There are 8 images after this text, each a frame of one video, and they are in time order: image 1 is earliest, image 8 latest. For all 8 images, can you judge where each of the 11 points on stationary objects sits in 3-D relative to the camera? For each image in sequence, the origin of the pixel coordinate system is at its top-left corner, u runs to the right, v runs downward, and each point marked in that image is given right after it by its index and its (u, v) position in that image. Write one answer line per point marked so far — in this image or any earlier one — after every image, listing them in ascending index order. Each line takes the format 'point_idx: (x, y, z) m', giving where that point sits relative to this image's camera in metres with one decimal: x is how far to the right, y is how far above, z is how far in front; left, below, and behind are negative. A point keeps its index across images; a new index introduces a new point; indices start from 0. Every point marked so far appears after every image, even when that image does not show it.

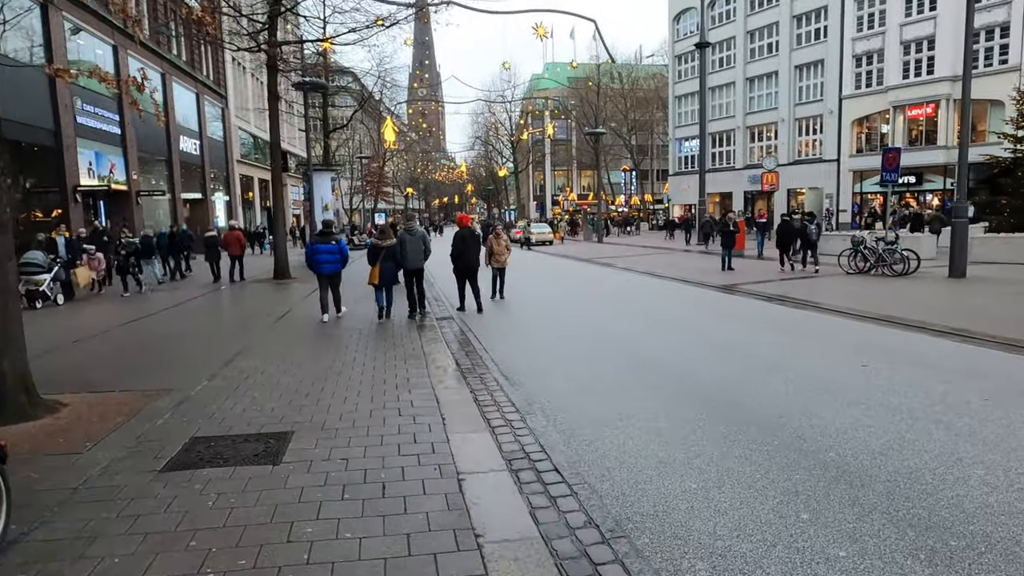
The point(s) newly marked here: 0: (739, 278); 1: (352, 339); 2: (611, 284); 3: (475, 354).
0: (+5.6, +0.3, +16.4) m
1: (-2.2, -0.5, +9.2) m
2: (+2.4, +0.1, +16.5) m
3: (-0.5, -0.7, +7.8) m
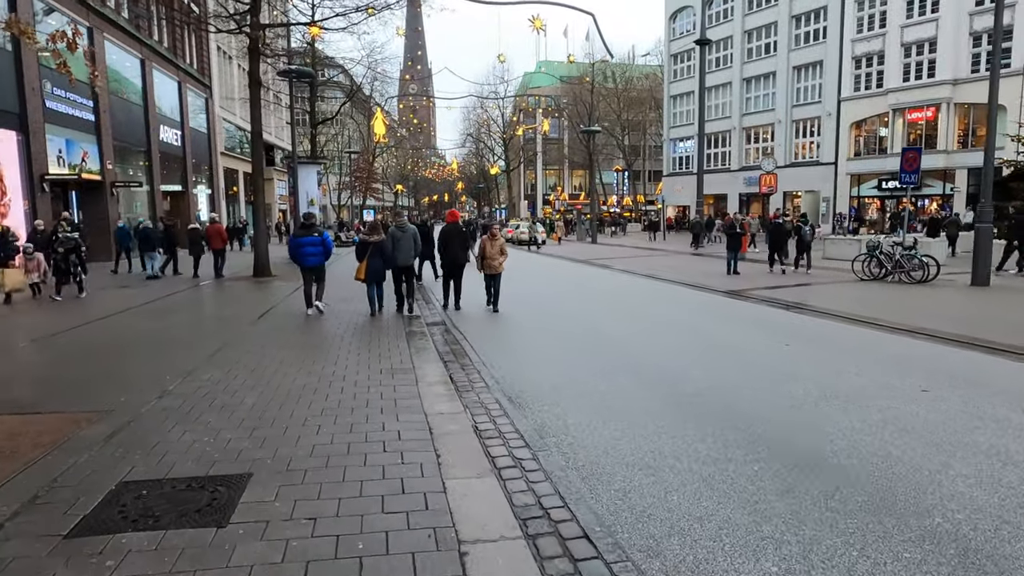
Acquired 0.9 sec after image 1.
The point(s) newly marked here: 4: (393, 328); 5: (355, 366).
0: (+5.5, +0.2, +15.6) m
1: (-2.2, -0.6, +8.2) m
2: (+2.3, +0.1, +15.7) m
3: (-0.5, -0.7, +6.9) m
4: (-1.7, -0.5, +9.6) m
5: (-1.5, -0.7, +6.6) m
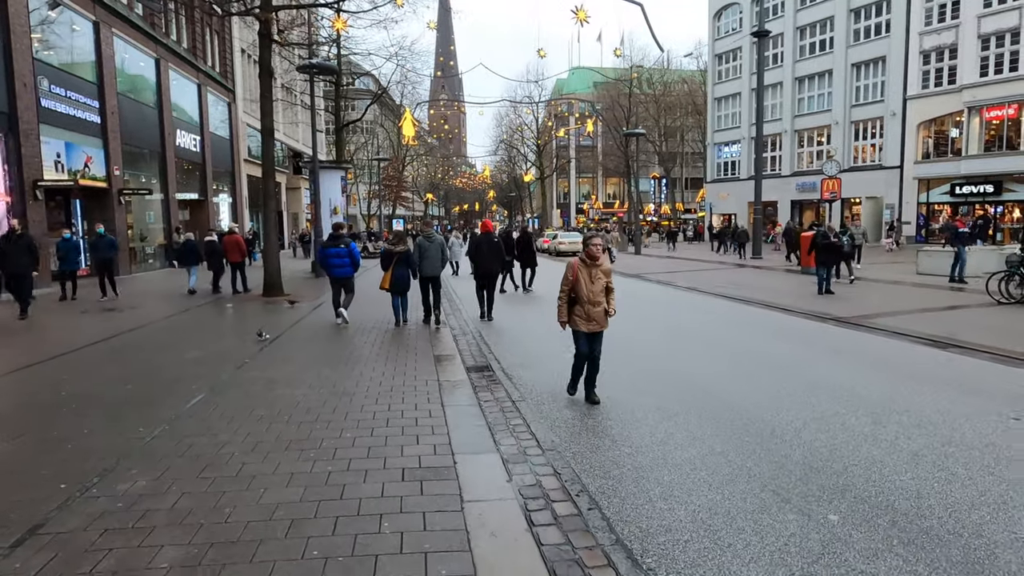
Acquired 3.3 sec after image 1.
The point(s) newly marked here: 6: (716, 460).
0: (+6.5, -0.3, +13.0) m
1: (-1.5, -0.9, +6.0) m
2: (+3.3, -0.4, +13.2) m
3: (+0.1, -1.1, +4.5) m
4: (-1.0, -0.8, +7.3) m
5: (-0.9, -1.0, +4.3) m
6: (+1.2, -1.0, +4.0) m
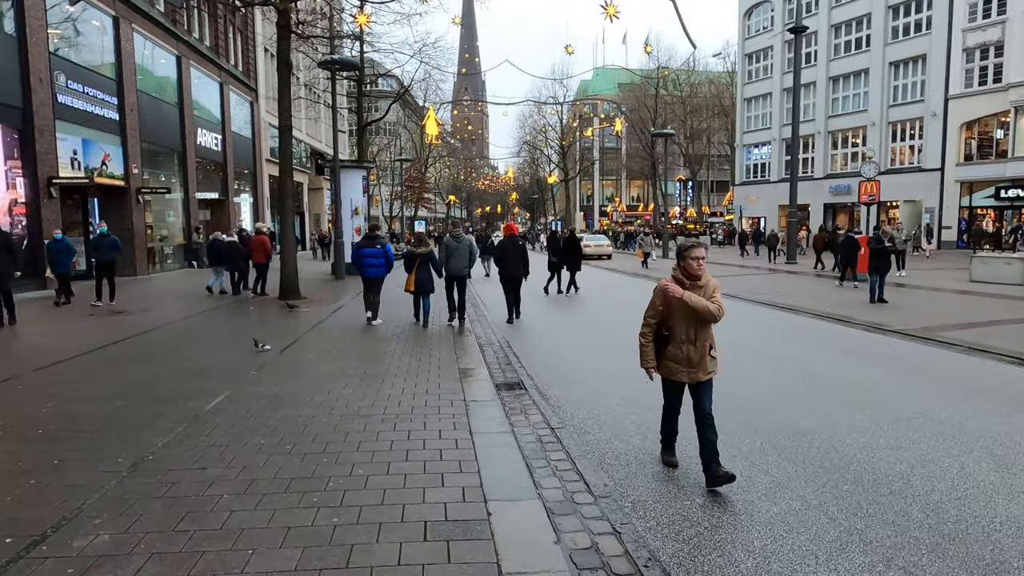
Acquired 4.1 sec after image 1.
0: (+7.0, -0.4, +12.0) m
1: (-1.2, -1.0, +5.3) m
2: (+3.8, -0.5, +12.3) m
3: (+0.4, -1.1, +3.8) m
4: (-0.7, -0.9, +6.6) m
5: (-0.7, -1.1, +3.5) m
6: (+1.5, -1.1, +3.2) m
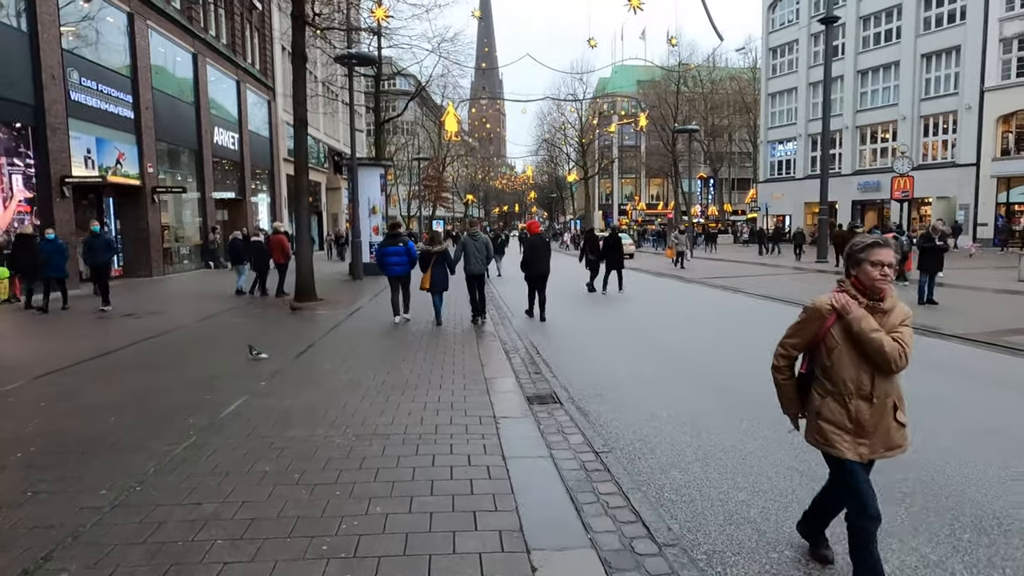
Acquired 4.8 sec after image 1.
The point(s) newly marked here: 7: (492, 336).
0: (+7.4, -0.4, +11.3) m
1: (-0.9, -1.0, +4.7) m
2: (+4.3, -0.5, +11.7) m
3: (+0.6, -1.2, +3.2) m
4: (-0.4, -0.9, +6.0) m
5: (-0.5, -1.1, +3.0) m
6: (+1.7, -1.1, +2.6) m
7: (-0.4, -0.6, +10.4) m
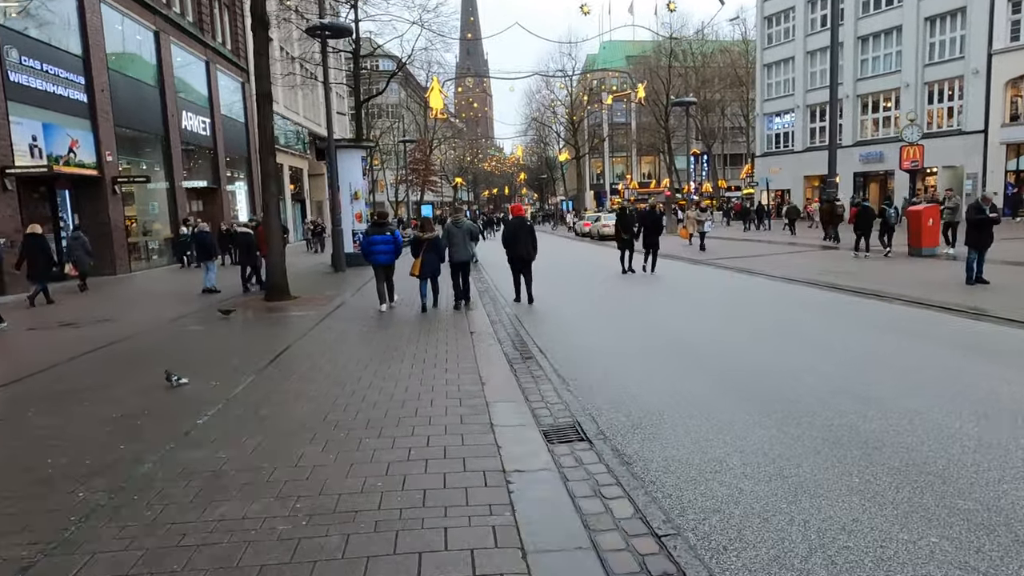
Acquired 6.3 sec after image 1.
0: (+7.4, -0.1, +10.0) m
1: (-0.8, -1.1, +3.4) m
2: (+4.2, -0.3, +10.4) m
3: (+0.7, -1.2, +1.9) m
4: (-0.3, -0.9, +4.7) m
5: (-0.4, -1.2, +1.6) m
6: (+1.8, -1.2, +1.3) m
7: (-0.4, -0.5, +9.0) m
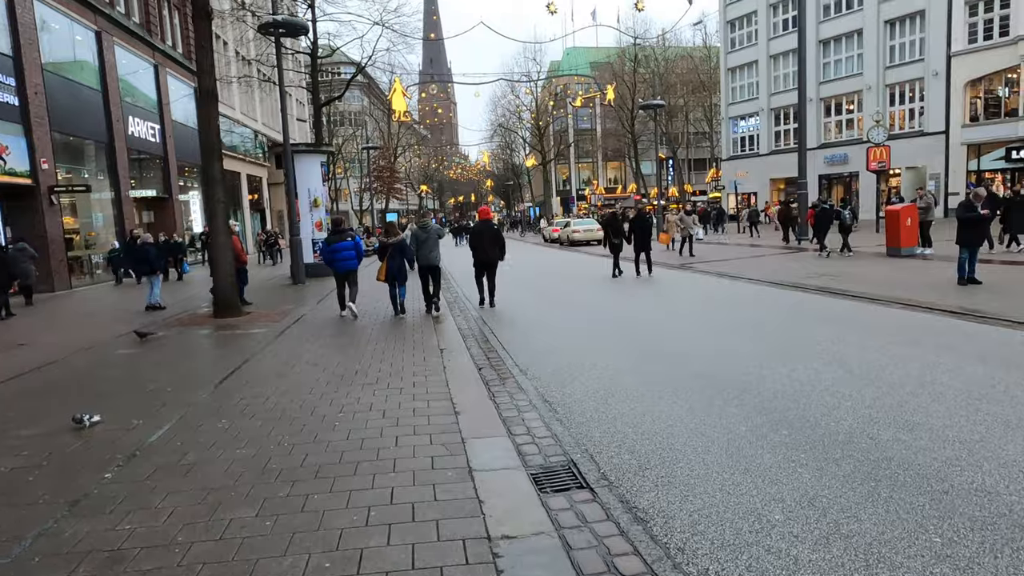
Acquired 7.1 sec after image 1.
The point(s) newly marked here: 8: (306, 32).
0: (+7.0, -0.1, +9.6) m
1: (-0.9, -1.1, +2.6) m
2: (+3.8, -0.3, +9.8) m
3: (+0.8, -1.2, +1.1) m
4: (-0.4, -1.0, +3.9) m
5: (-0.3, -1.3, +0.8) m
6: (+1.8, -1.2, +0.6) m
7: (-0.7, -0.6, +8.2) m
8: (-5.0, +6.2, +16.0) m
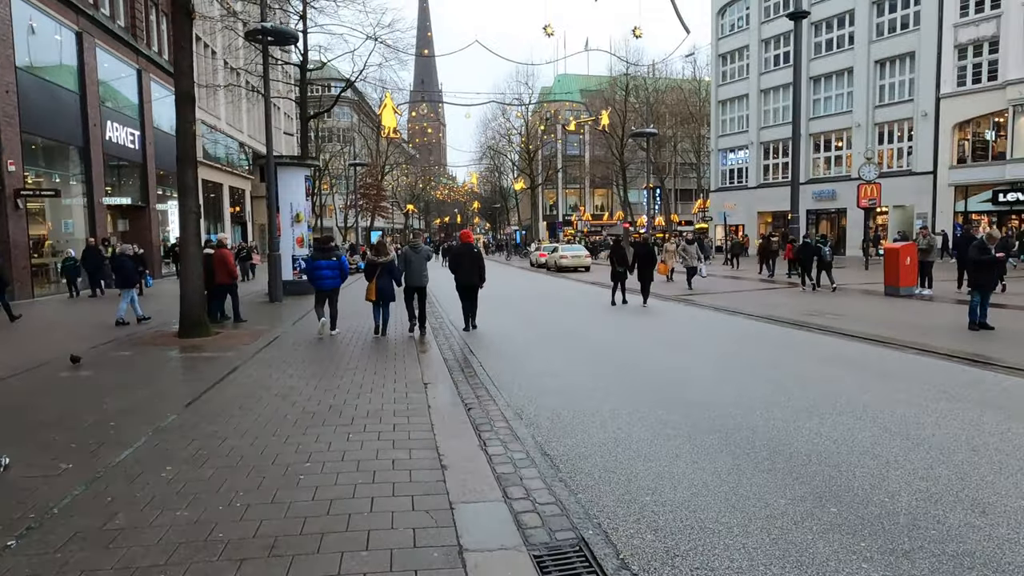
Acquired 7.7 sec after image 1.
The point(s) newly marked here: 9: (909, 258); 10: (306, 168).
0: (+6.9, -0.7, +9.1) m
1: (-0.9, -1.3, +1.9) m
2: (+3.7, -0.9, +9.2) m
3: (+0.8, -1.4, +0.5) m
4: (-0.4, -1.2, +3.2) m
5: (-0.3, -1.4, +0.2) m
6: (+1.9, -1.4, 0.0) m
7: (-0.8, -1.0, +7.6) m
8: (-5.0, +5.7, +15.5) m
9: (+8.7, +0.6, +14.5) m
10: (-5.8, +3.4, +18.9) m
